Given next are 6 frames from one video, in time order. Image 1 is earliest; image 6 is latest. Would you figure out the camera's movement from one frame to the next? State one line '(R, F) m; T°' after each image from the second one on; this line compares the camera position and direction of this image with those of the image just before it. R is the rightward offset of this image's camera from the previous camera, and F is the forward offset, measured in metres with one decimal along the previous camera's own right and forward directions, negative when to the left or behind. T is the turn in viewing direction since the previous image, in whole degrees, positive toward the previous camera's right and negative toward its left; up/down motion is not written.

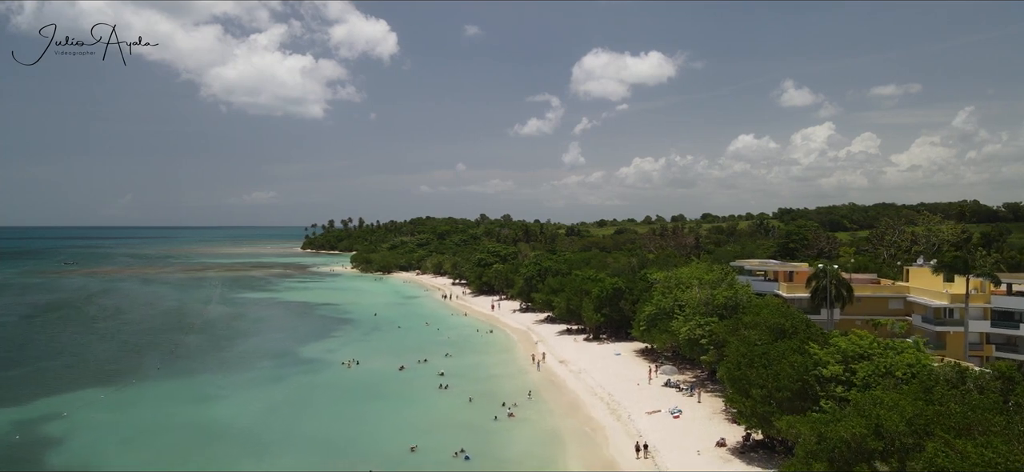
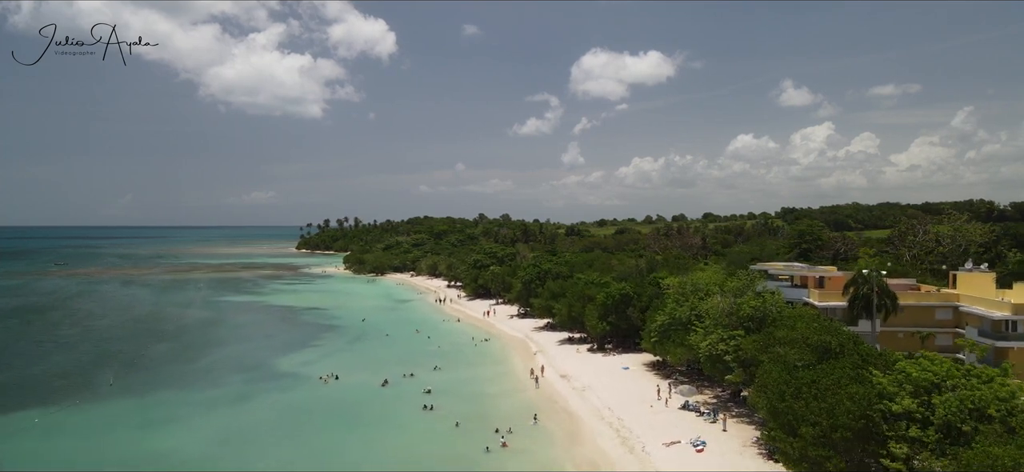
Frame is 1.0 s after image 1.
(+0.2, +4.8) m; 0°
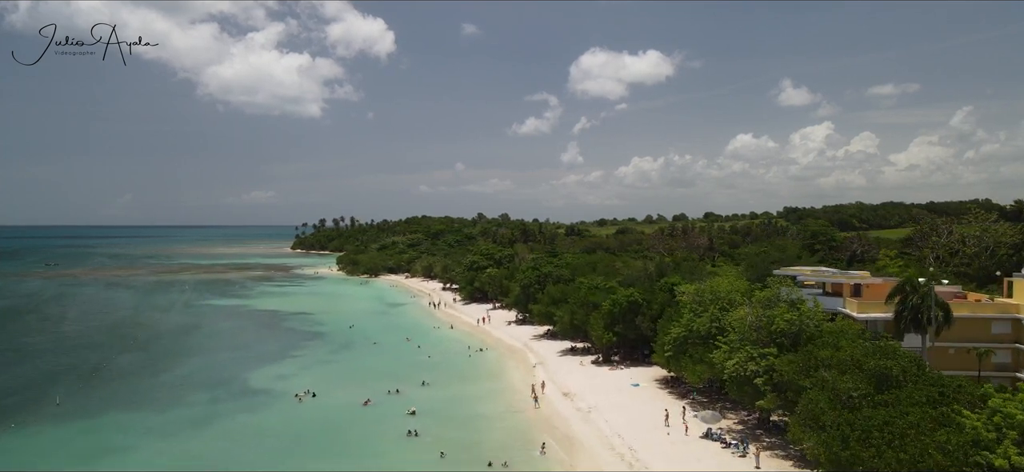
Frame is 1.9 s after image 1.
(+0.2, +4.4) m; 0°
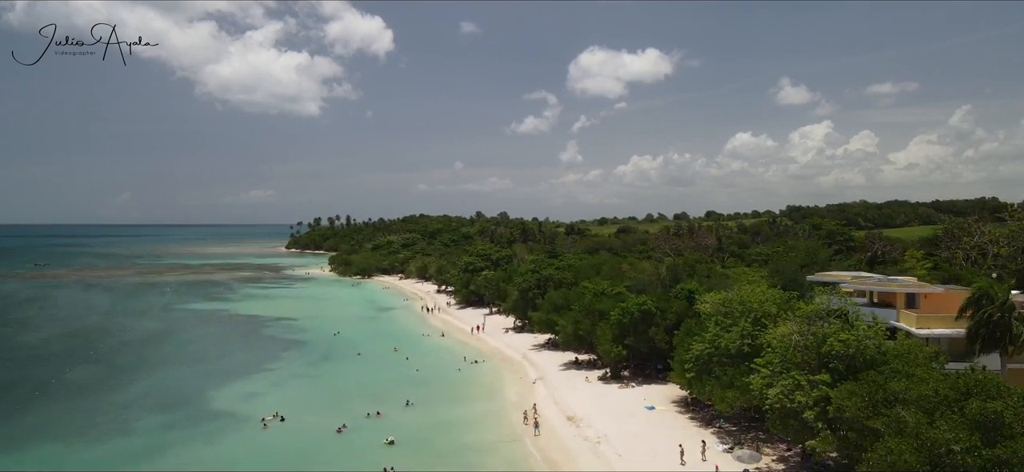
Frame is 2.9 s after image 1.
(+0.1, +4.9) m; 0°
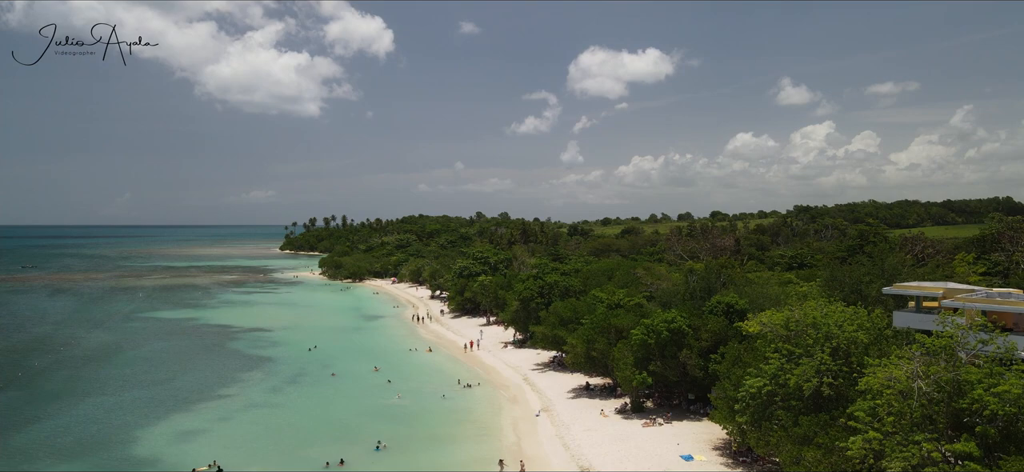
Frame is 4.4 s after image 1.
(+0.1, +7.3) m; 0°
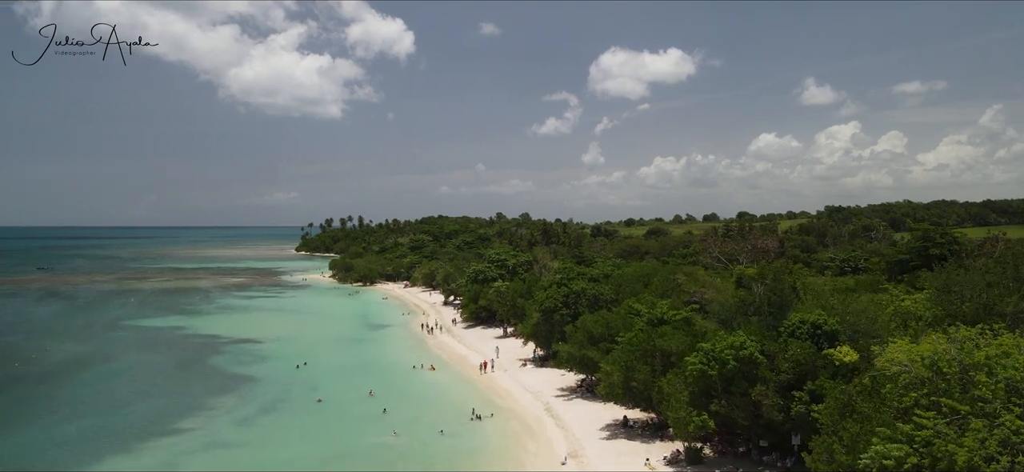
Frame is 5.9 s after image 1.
(0.0, +7.1) m; -2°
